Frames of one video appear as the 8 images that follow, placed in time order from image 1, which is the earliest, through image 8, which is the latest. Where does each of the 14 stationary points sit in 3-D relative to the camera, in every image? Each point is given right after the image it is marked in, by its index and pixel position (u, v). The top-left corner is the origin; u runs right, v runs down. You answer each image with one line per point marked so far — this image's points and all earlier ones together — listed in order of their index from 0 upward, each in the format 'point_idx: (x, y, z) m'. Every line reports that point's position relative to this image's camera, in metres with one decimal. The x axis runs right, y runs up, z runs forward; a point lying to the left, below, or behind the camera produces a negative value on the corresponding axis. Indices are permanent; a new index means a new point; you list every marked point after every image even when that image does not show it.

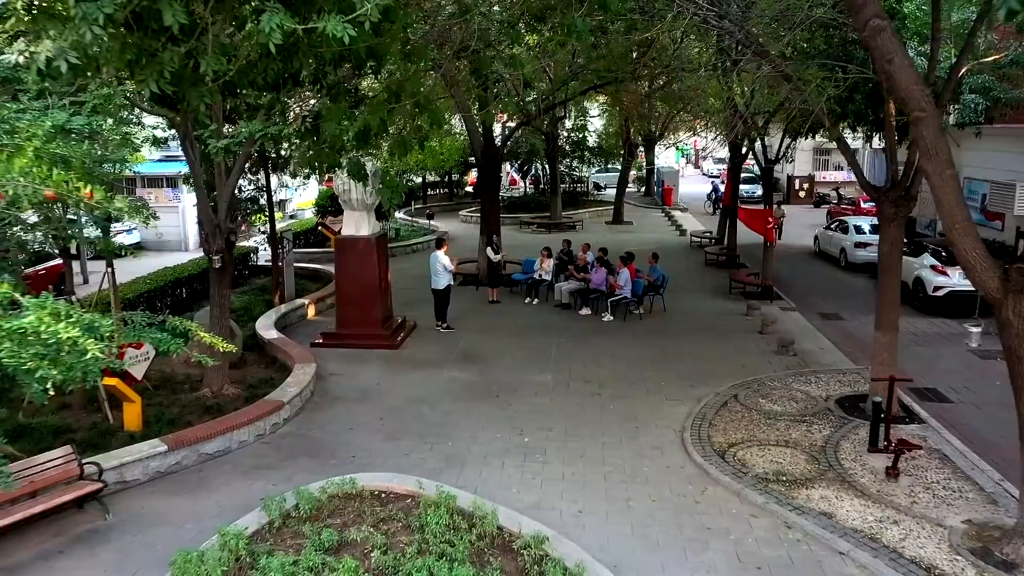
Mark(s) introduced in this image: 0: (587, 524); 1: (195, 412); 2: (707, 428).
0: (+0.5, -1.5, +5.7) m
1: (-2.8, -1.1, +7.9) m
2: (+1.7, -1.2, +7.6) m
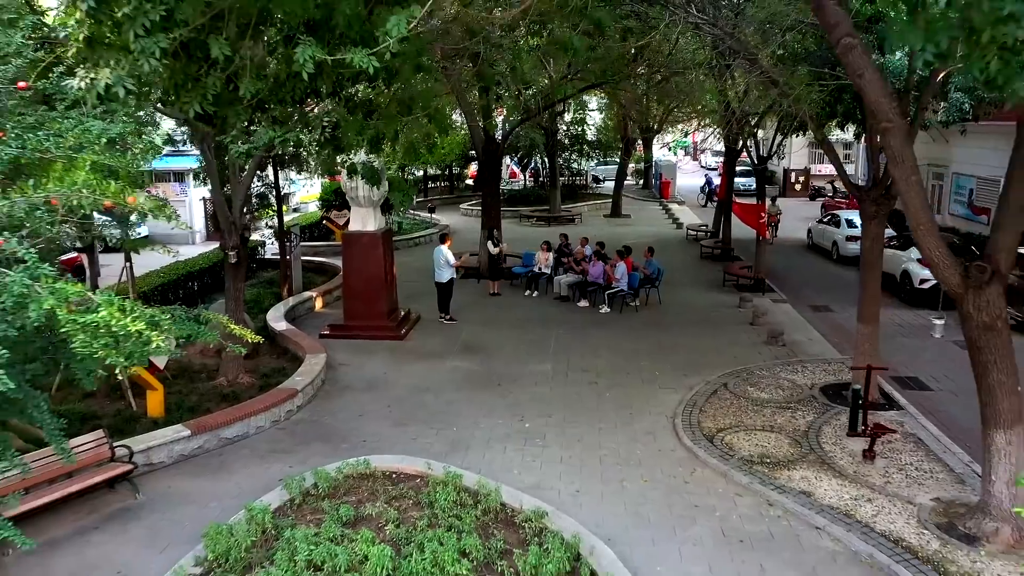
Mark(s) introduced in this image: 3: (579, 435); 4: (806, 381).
0: (+0.5, -1.5, +6.2) m
1: (-2.8, -1.0, +8.3) m
2: (+1.7, -1.1, +8.1) m
3: (+0.6, -1.2, +7.6) m
4: (+2.9, -0.9, +9.0) m
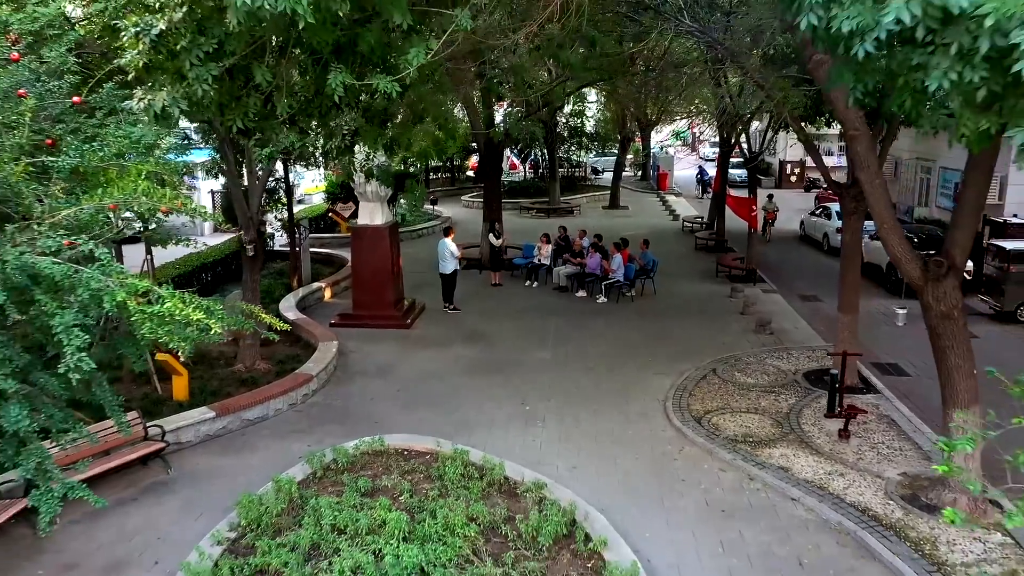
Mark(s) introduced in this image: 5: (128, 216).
0: (+0.5, -1.4, +6.8) m
1: (-2.8, -0.9, +8.9) m
2: (+1.7, -1.0, +8.6) m
3: (+0.6, -1.2, +8.2) m
4: (+2.9, -0.8, +9.5) m
5: (-1.9, +0.3, +4.5) m
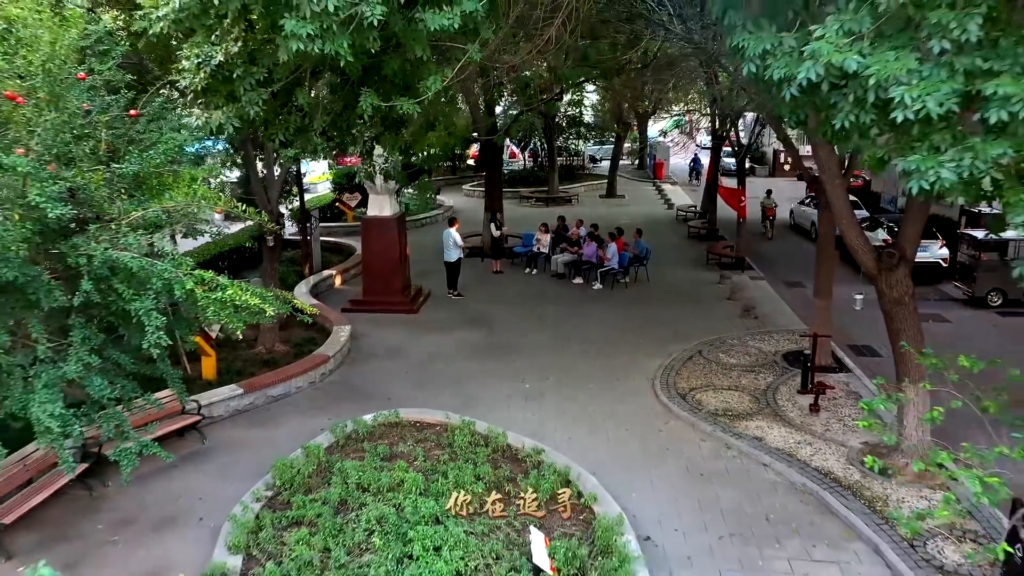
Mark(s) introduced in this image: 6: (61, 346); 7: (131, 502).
0: (+0.5, -1.3, +7.5) m
1: (-2.7, -0.8, +9.7) m
2: (+1.7, -0.9, +9.4) m
3: (+0.6, -1.1, +8.9) m
4: (+2.9, -0.7, +10.3) m
5: (-1.9, +0.4, +5.3) m
6: (-2.4, -0.3, +4.8) m
7: (-2.8, -1.6, +6.6) m
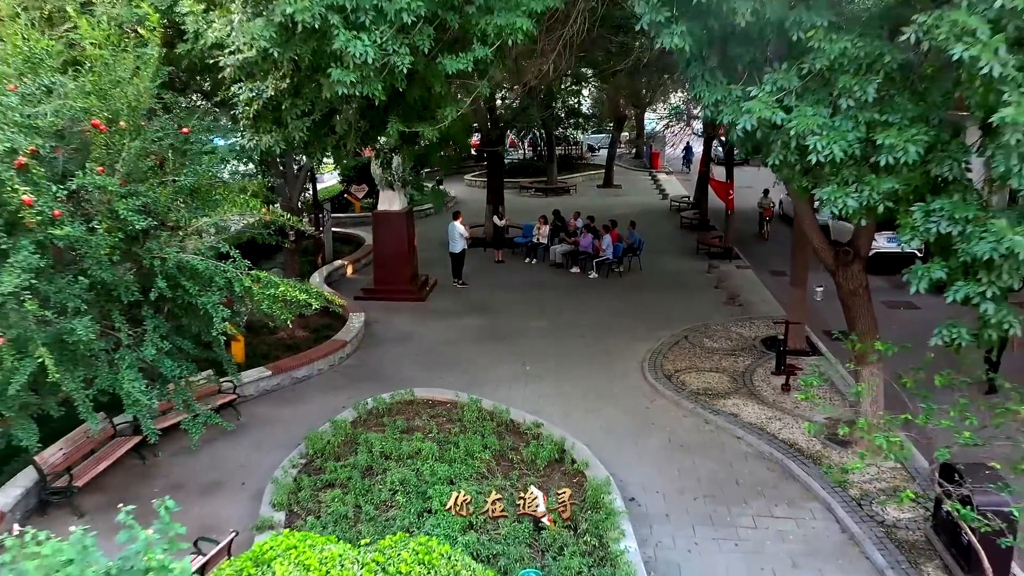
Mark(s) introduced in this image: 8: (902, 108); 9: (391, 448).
0: (+0.5, -1.2, +8.5) m
1: (-2.7, -0.7, +10.6) m
2: (+1.7, -0.8, +10.3) m
3: (+0.6, -1.0, +9.8) m
4: (+3.0, -0.6, +11.2) m
5: (-1.9, +0.4, +6.2) m
6: (-2.3, -0.3, +5.7) m
7: (-2.8, -1.5, +7.5) m
8: (+1.7, +0.8, +3.8) m
9: (-1.0, -1.3, +7.1) m
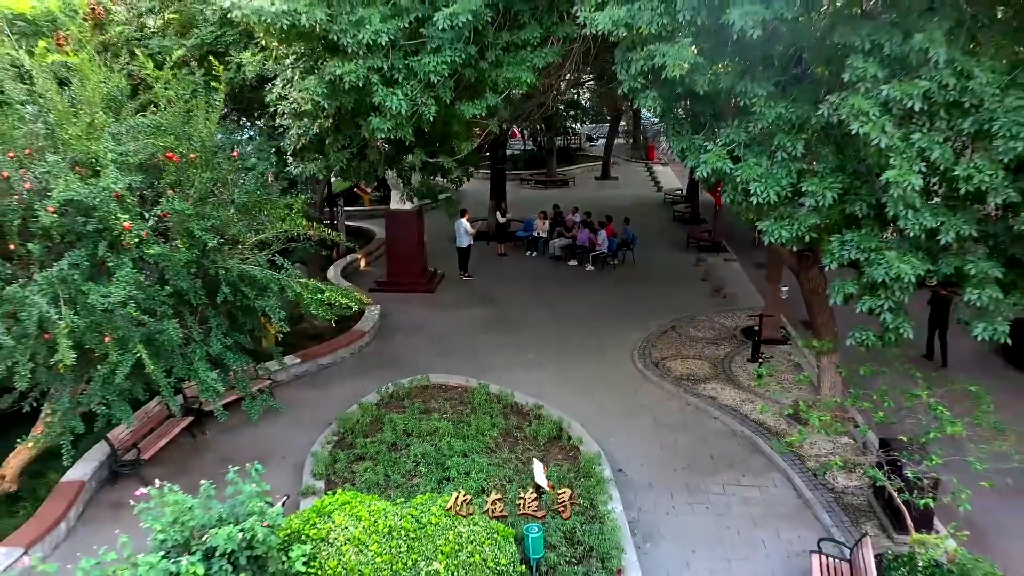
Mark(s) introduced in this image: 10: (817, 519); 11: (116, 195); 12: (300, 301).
0: (+0.6, -1.2, +9.6) m
1: (-2.7, -0.6, +11.7) m
2: (+1.7, -0.7, +11.4) m
3: (+0.7, -0.9, +11.0) m
4: (+3.0, -0.5, +12.3) m
5: (-1.9, +0.4, +7.3) m
6: (-2.3, -0.3, +6.8) m
7: (-2.7, -1.5, +8.6) m
8: (+1.7, +0.7, +4.9) m
9: (-0.9, -1.3, +8.2) m
10: (+2.4, -1.8, +7.1) m
11: (-2.5, +0.6, +5.7) m
12: (-1.7, -0.1, +7.1) m
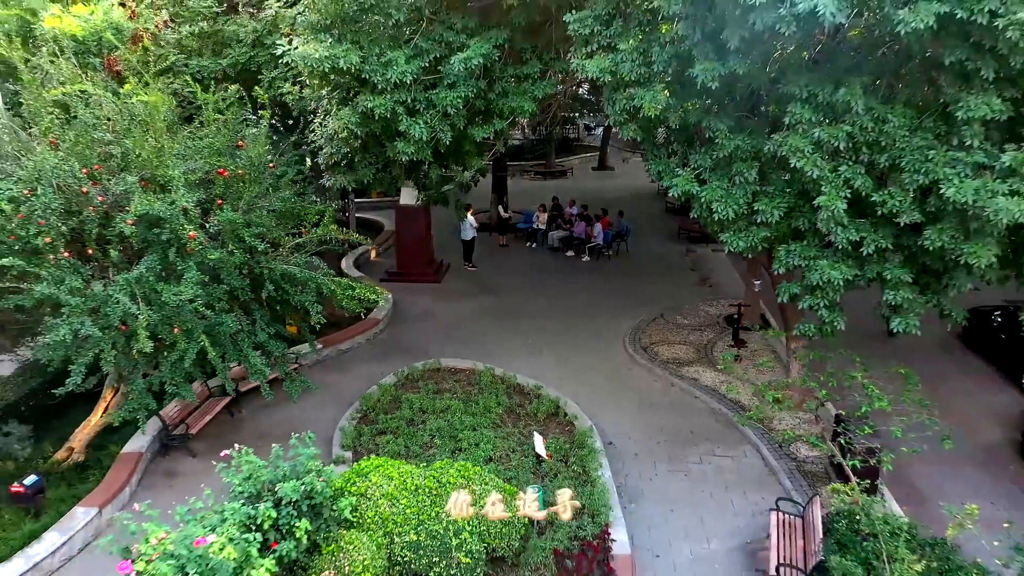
0: (+0.6, -1.1, +10.7) m
1: (-2.7, -0.5, +12.8) m
2: (+1.8, -0.6, +12.5) m
3: (+0.7, -0.8, +12.0) m
4: (+3.0, -0.4, +13.4) m
5: (-1.8, +0.4, +8.3) m
6: (-2.3, -0.3, +7.8) m
7: (-2.7, -1.4, +9.7) m
8: (+1.7, +0.7, +5.9) m
9: (-0.9, -1.2, +9.3) m
10: (+2.4, -1.8, +8.2) m
11: (-2.5, +0.6, +6.8) m
12: (-1.6, -0.1, +8.2) m
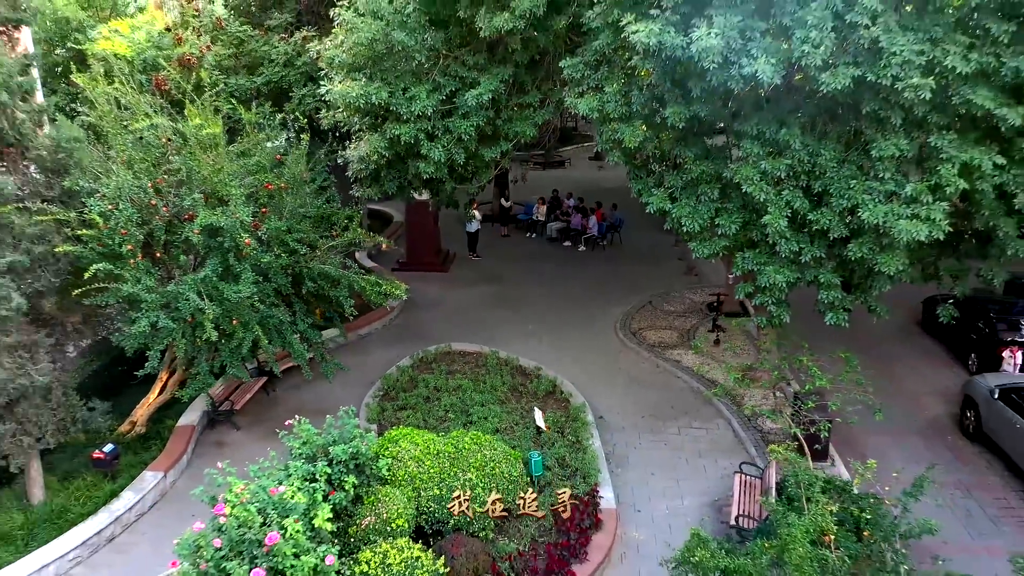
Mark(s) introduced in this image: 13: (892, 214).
0: (+0.6, -1.0, +12.0) m
1: (-2.6, -0.4, +14.1) m
2: (+1.8, -0.5, +13.8) m
3: (+0.7, -0.7, +13.4) m
4: (+3.1, -0.2, +14.7) m
5: (-1.8, +0.5, +9.6) m
6: (-2.2, -0.2, +9.1) m
7: (-2.7, -1.4, +11.1) m
8: (+1.8, +0.7, +7.2) m
9: (-0.8, -1.1, +10.6) m
10: (+2.5, -1.7, +9.6) m
11: (-2.4, +0.6, +8.1) m
12: (-1.6, 0.0, +9.4) m
13: (+2.6, +0.5, +6.1) m
